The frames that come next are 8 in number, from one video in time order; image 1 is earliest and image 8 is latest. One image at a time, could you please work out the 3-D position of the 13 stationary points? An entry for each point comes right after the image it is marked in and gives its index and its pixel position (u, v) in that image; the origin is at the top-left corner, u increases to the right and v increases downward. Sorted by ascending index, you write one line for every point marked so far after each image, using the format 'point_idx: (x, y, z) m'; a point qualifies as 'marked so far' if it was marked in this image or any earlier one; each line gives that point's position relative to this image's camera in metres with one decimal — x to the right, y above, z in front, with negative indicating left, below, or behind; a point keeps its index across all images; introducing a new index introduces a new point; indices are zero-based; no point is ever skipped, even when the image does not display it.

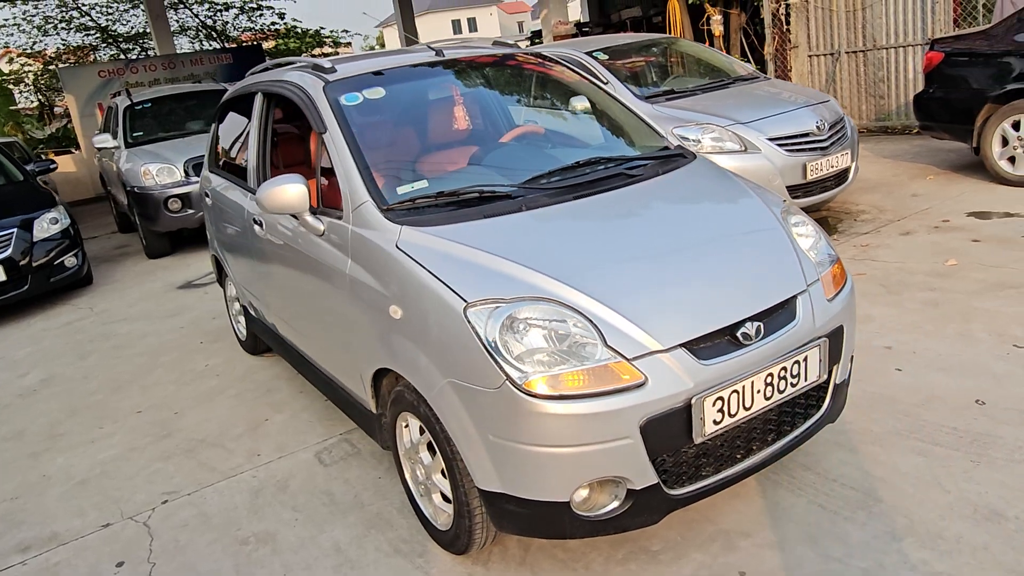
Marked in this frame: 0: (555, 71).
0: (+0.2, +1.2, +3.9) m
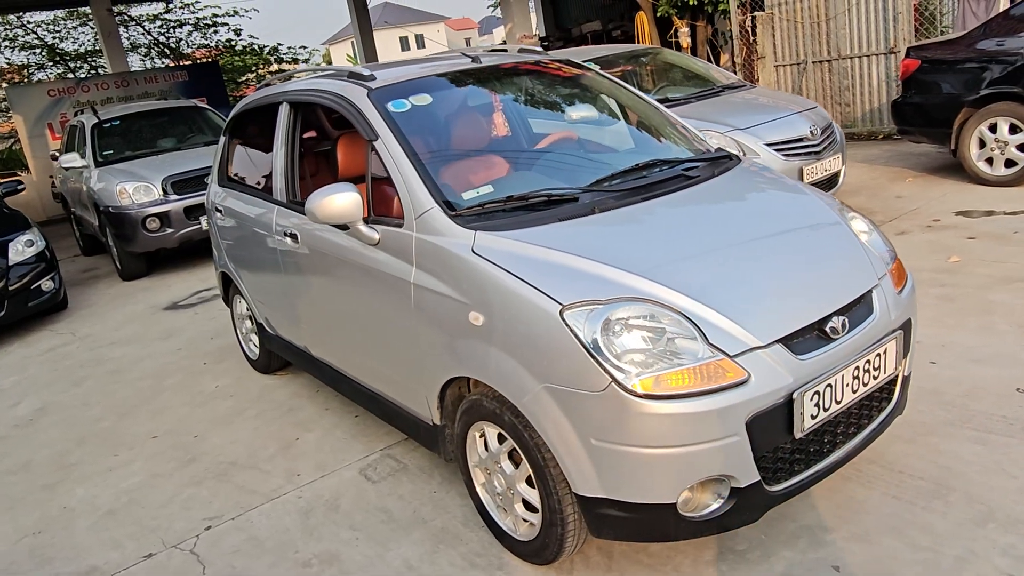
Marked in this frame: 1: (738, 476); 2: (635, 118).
0: (+0.4, +1.1, +3.9) m
1: (+0.7, -0.6, +2.2) m
2: (+0.6, +0.9, +3.7) m
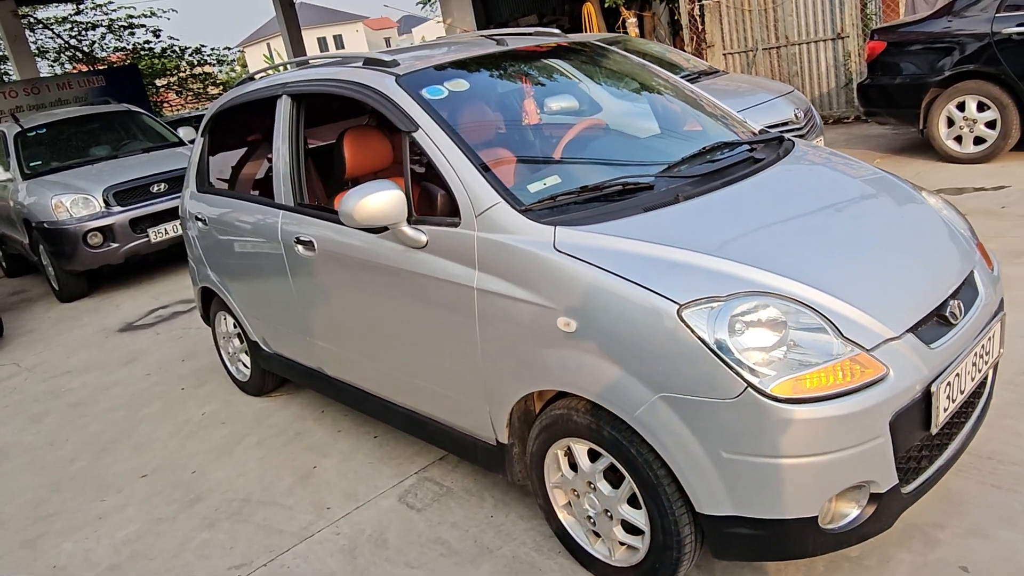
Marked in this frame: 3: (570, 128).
0: (+0.4, +1.1, +3.7) m
1: (+1.0, -0.5, +2.0) m
2: (+0.7, +0.9, +3.5) m
3: (+0.2, +0.7, +3.1) m
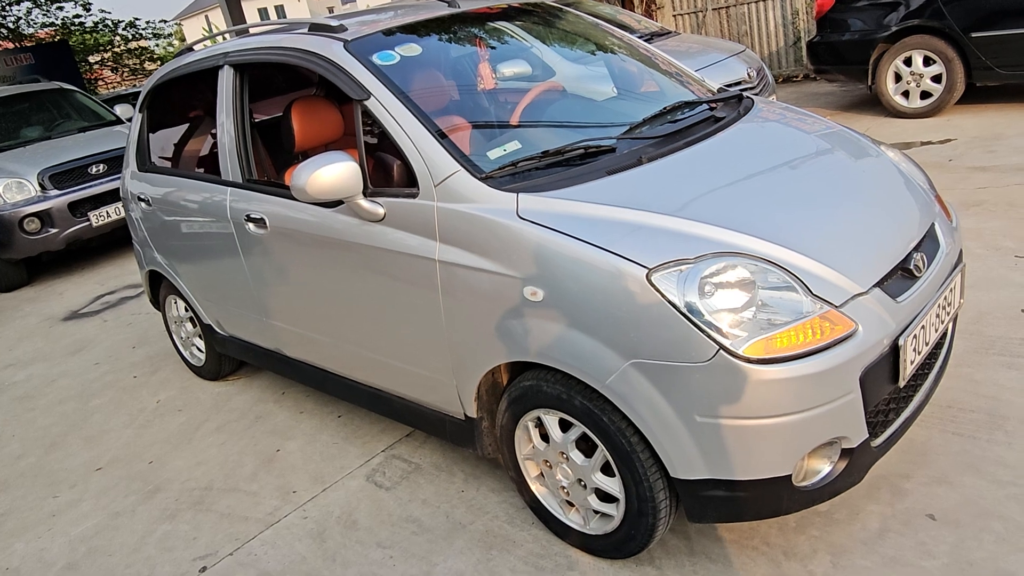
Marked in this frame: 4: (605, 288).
0: (+0.2, +1.3, +3.6) m
1: (+0.9, -0.4, +2.0) m
2: (+0.5, +1.1, +3.4) m
3: (0.0, +0.8, +3.0) m
4: (+0.2, 0.0, +2.0) m
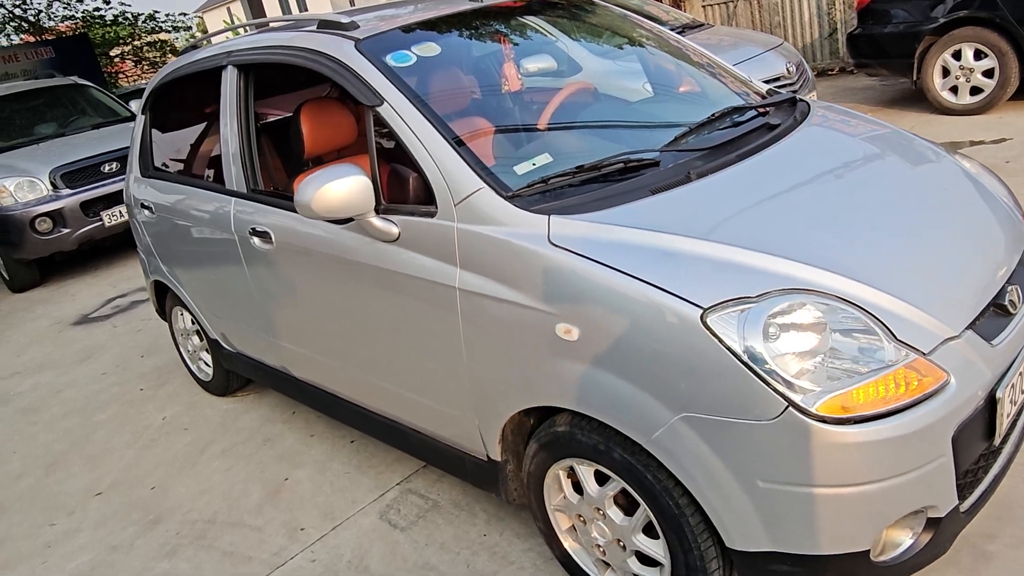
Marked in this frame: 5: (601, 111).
0: (+0.3, +1.2, +3.3) m
1: (+1.0, -0.5, +1.7) m
2: (+0.6, +1.0, +3.1) m
3: (+0.2, +0.7, +2.7) m
4: (+0.3, -0.1, +1.8) m
5: (+0.3, +0.6, +2.6) m
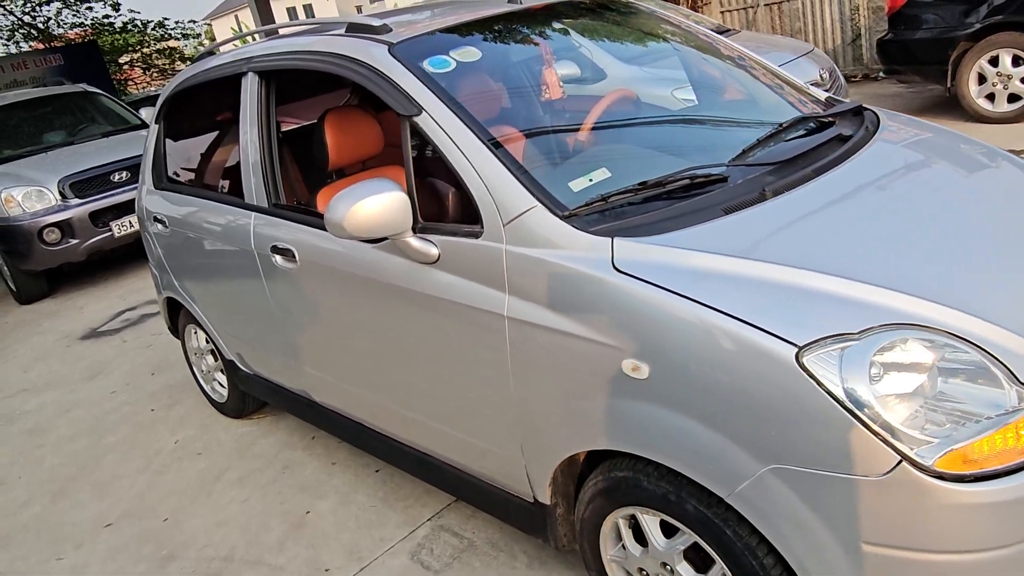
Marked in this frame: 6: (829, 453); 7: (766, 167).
0: (+0.5, +1.1, +3.1) m
1: (+1.1, -0.6, +1.5) m
2: (+0.8, +0.9, +2.9) m
3: (+0.3, +0.6, +2.5) m
4: (+0.5, -0.2, +1.6) m
5: (+0.5, +0.5, +2.4) m
6: (+0.6, -0.3, +1.5) m
7: (+0.7, +0.3, +2.0) m
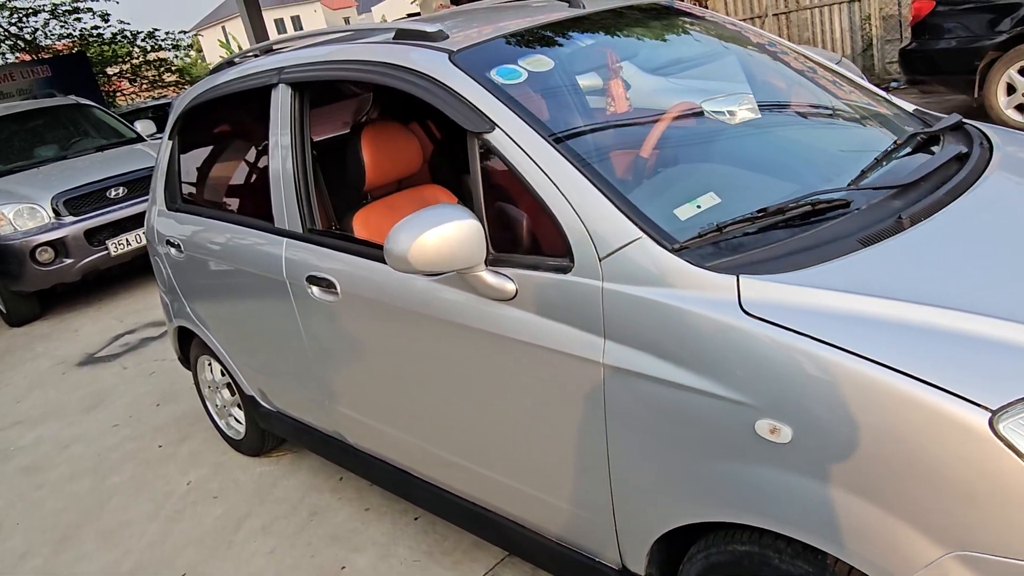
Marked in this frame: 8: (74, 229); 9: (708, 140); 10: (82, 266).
0: (+0.7, +1.0, +2.9) m
1: (+1.4, -0.7, +1.3) m
2: (+0.9, +0.8, +2.7) m
3: (+0.5, +0.5, +2.3) m
4: (+0.7, -0.3, +1.3) m
5: (+0.7, +0.4, +2.2) m
6: (+0.8, -0.4, +1.2) m
7: (+0.9, +0.2, +1.8) m
8: (-3.7, +0.5, +6.3) m
9: (+0.6, +0.4, +2.1) m
10: (-3.7, +0.2, +6.4) m
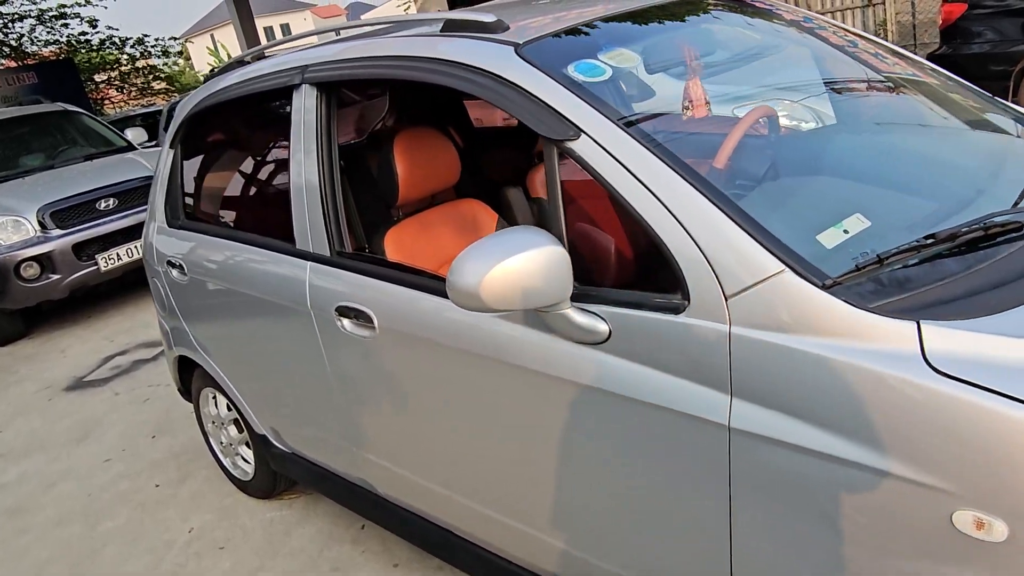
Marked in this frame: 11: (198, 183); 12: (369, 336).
0: (+0.8, +0.9, +2.6) m
1: (+1.5, -0.7, +1.0) m
2: (+1.1, +0.7, +2.4) m
3: (+0.7, +0.4, +1.9) m
4: (+0.9, -0.3, +1.0) m
5: (+0.8, +0.4, +1.9) m
6: (+1.0, -0.5, +0.9) m
7: (+1.1, +0.2, +1.5) m
8: (-3.6, +0.4, +6.0) m
9: (+0.7, +0.3, +1.8) m
10: (-3.6, 0.0, +6.1) m
11: (-1.1, +0.4, +2.8) m
12: (-0.4, -0.1, +2.1) m
